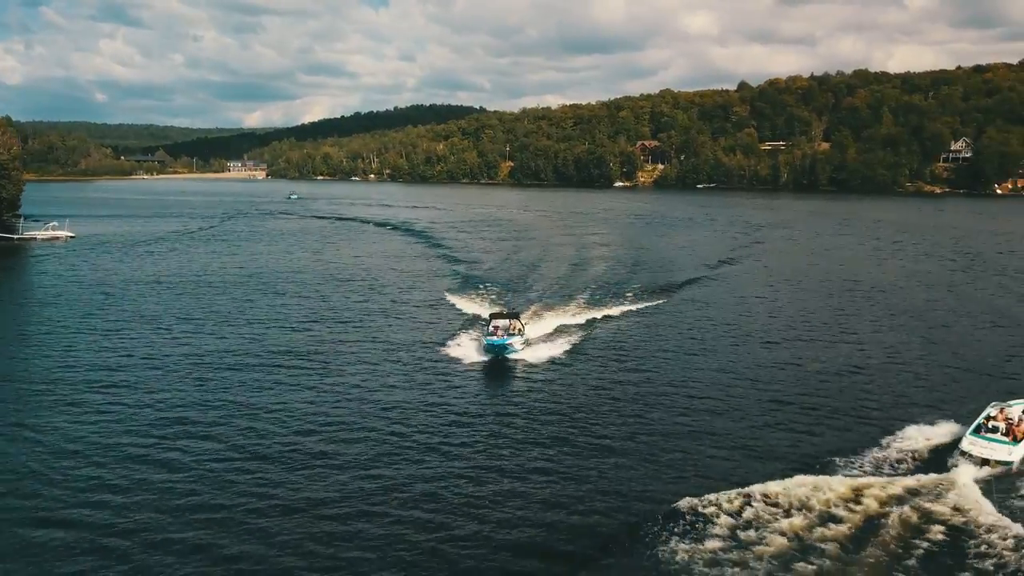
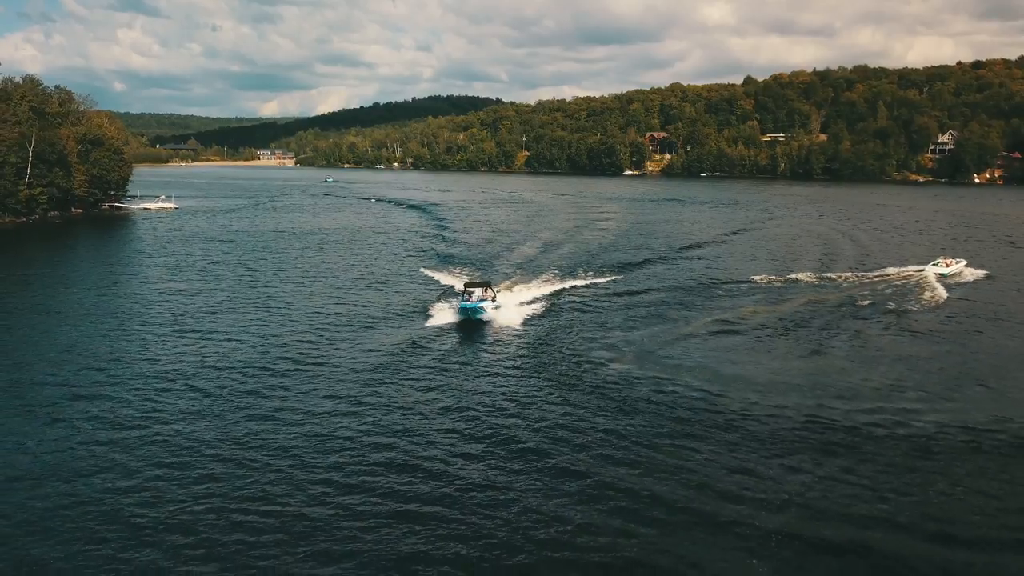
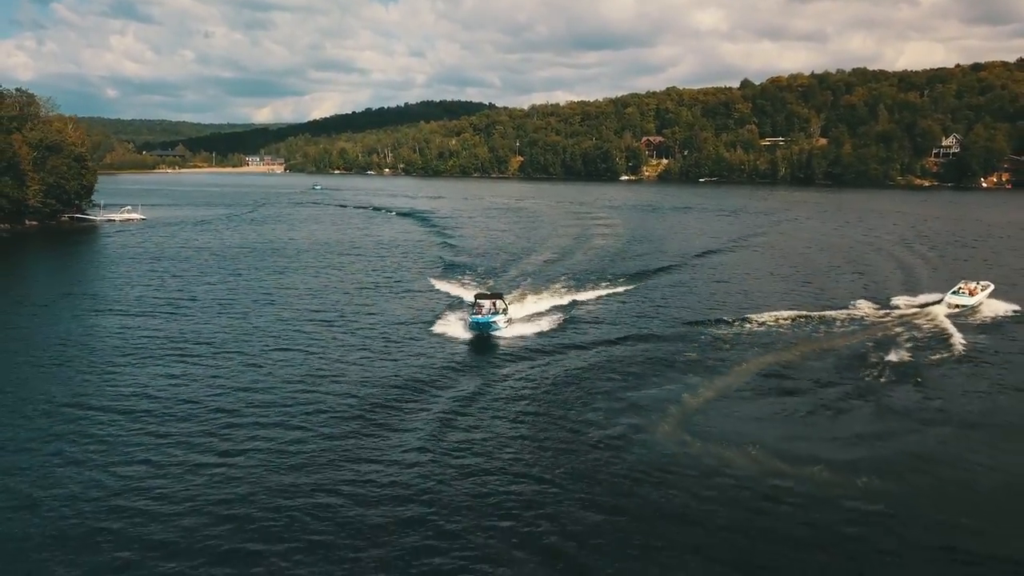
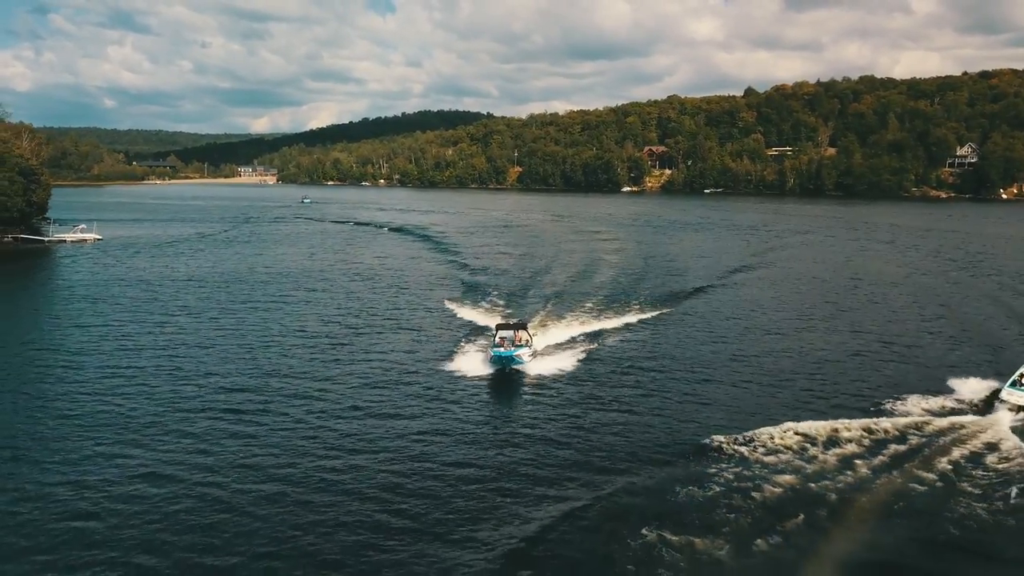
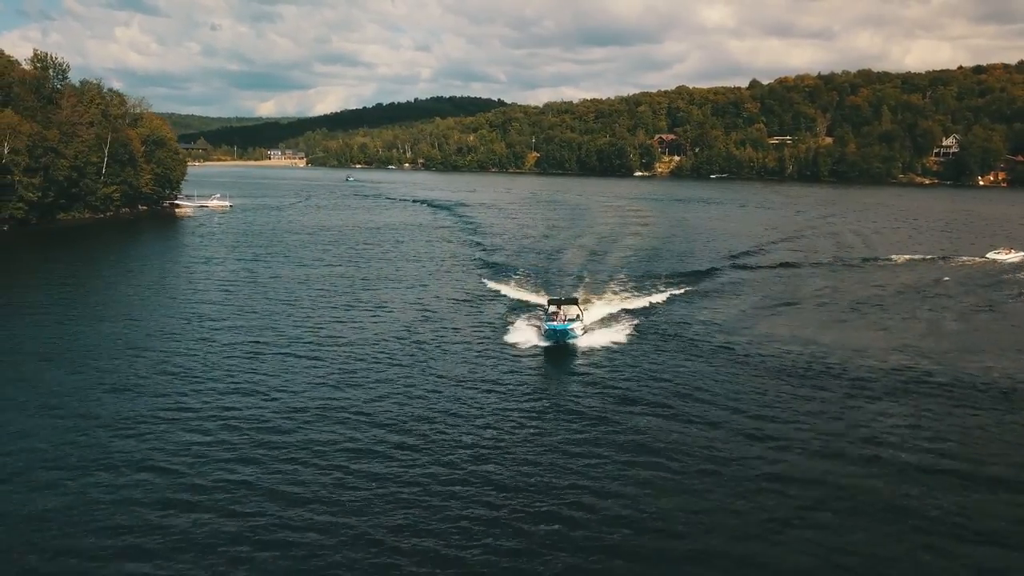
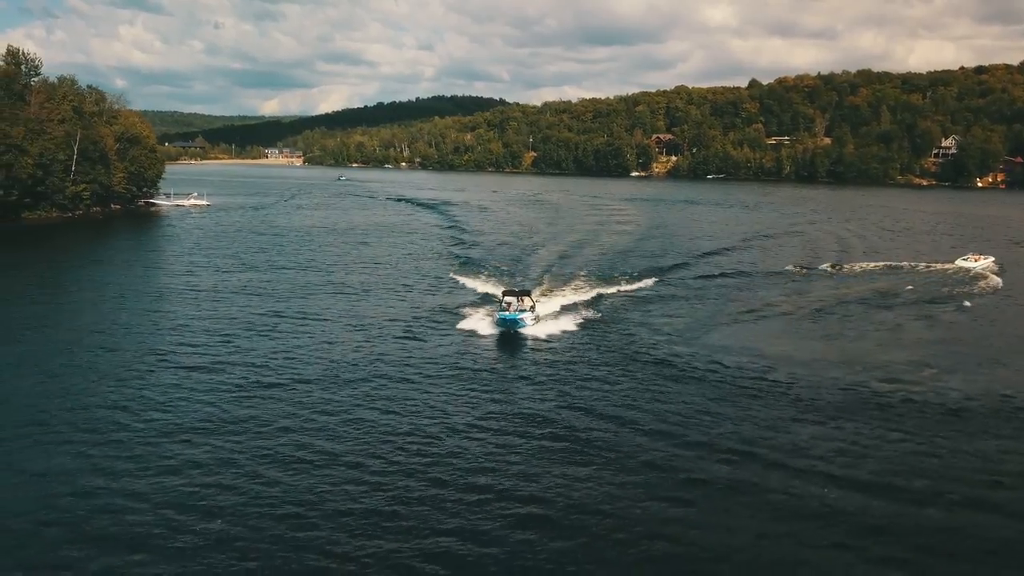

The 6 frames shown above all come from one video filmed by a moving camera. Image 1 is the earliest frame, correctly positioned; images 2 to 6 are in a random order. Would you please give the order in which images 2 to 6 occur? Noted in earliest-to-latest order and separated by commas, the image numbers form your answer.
4, 3, 2, 6, 5
